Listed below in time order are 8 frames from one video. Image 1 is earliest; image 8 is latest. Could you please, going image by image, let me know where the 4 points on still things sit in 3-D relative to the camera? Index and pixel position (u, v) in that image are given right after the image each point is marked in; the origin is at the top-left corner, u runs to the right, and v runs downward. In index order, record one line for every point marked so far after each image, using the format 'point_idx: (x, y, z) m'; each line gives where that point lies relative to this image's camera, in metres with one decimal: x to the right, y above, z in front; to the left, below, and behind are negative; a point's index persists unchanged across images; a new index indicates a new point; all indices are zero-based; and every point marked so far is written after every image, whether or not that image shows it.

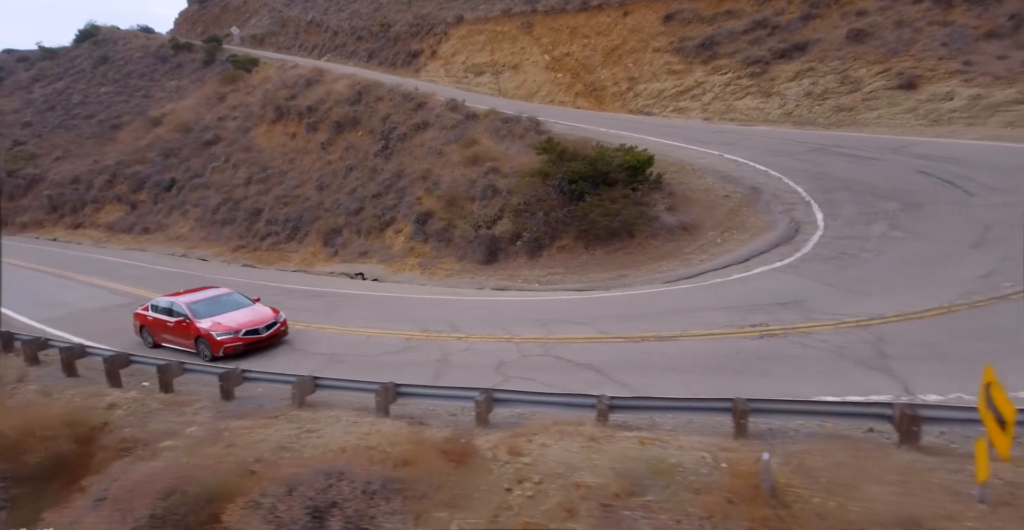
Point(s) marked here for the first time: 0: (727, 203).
0: (+6.6, +1.9, +17.9) m
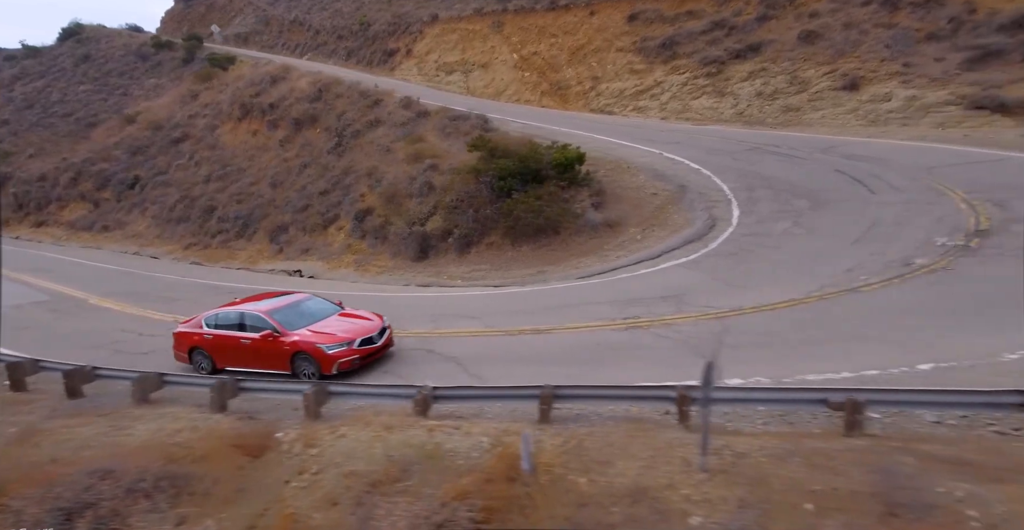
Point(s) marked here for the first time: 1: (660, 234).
0: (+4.5, +2.0, +18.2) m
1: (+4.1, +0.9, +16.0) m
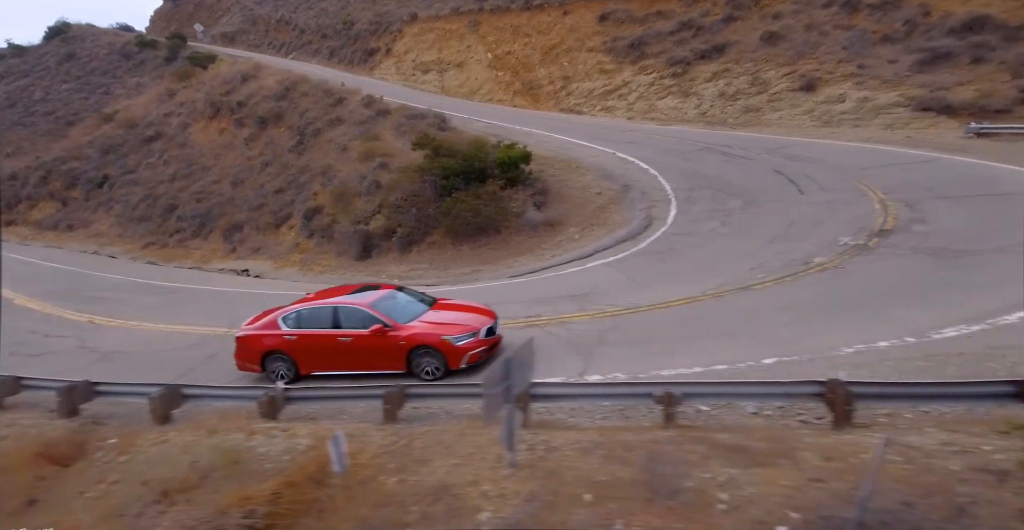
0: (+2.7, +2.0, +18.2) m
1: (+2.4, +0.9, +16.1) m
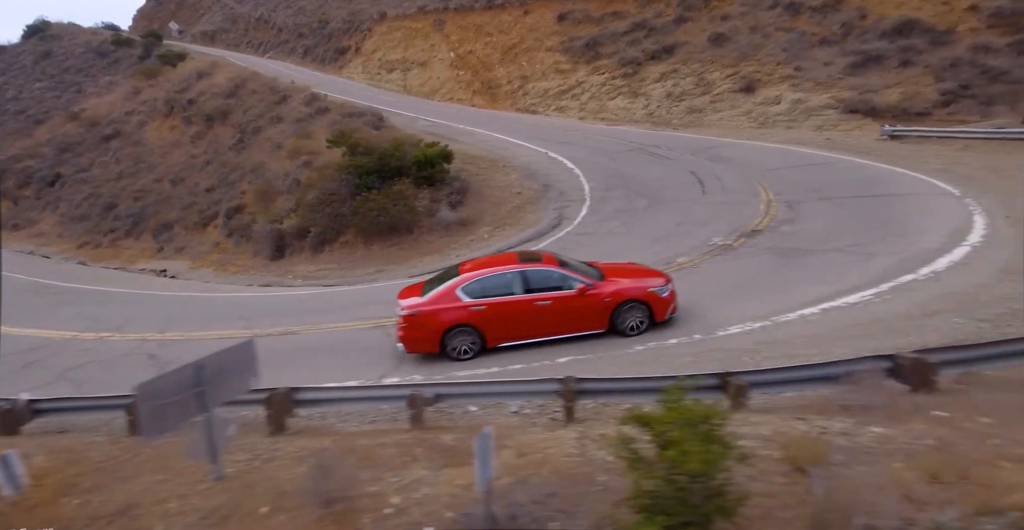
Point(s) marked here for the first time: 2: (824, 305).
0: (+0.1, +2.0, +18.2) m
1: (-0.1, +0.9, +16.0) m
2: (+3.7, -0.5, +6.8) m
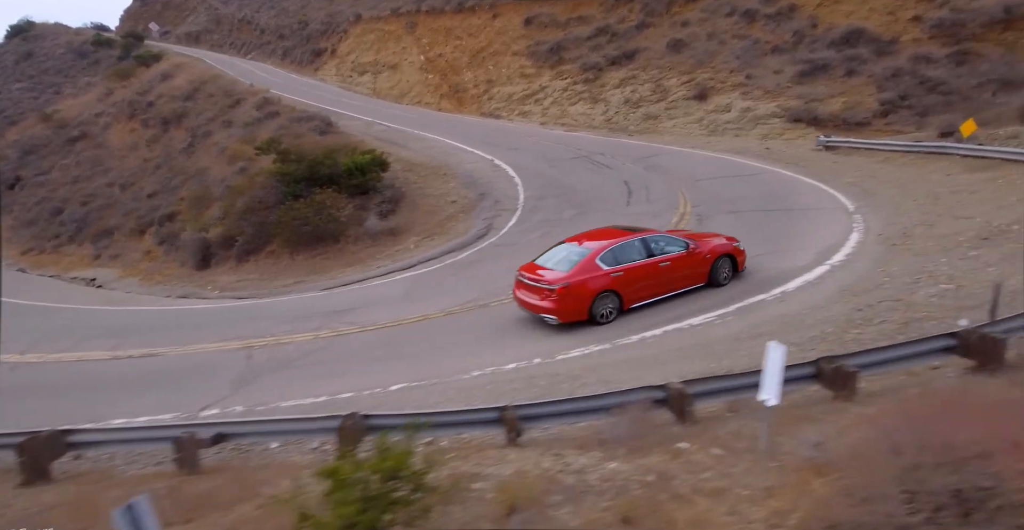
0: (-2.0, +1.8, +18.1) m
1: (-2.1, +0.6, +15.9) m
2: (+1.9, -0.7, +6.8) m
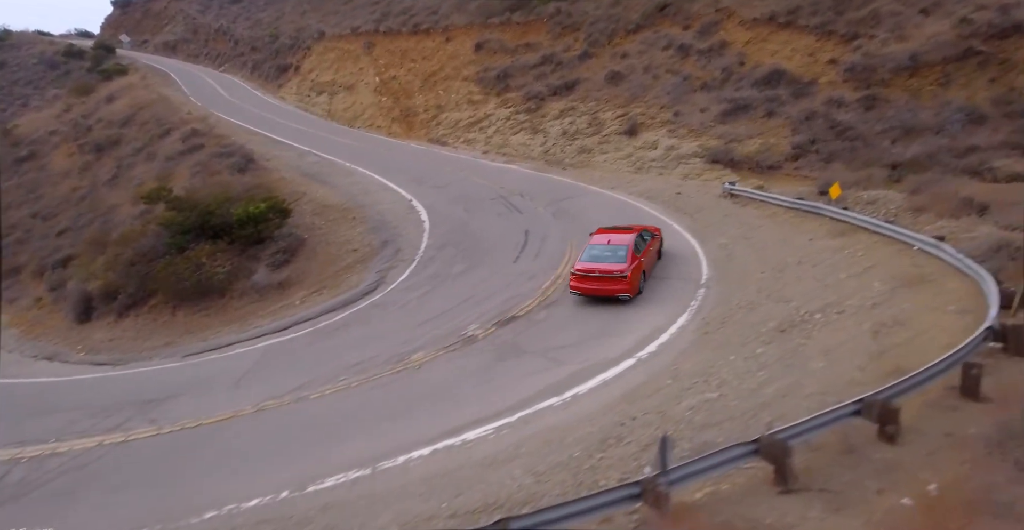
0: (-5.1, +0.2, +17.9) m
1: (-5.1, -0.9, +15.7) m
2: (-0.8, -2.1, +6.7) m
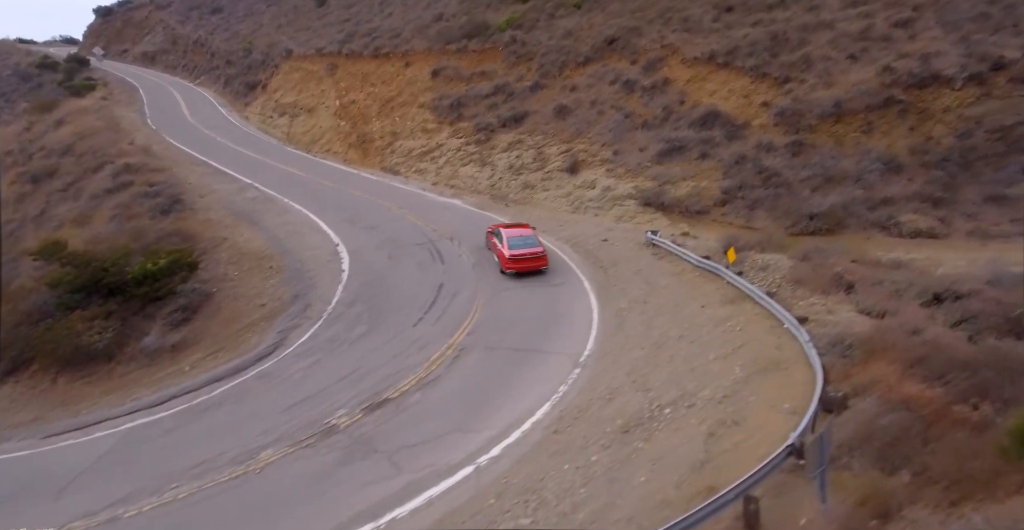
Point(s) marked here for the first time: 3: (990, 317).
0: (-7.7, -1.5, +17.4) m
1: (-7.7, -2.5, +15.2) m
2: (-3.1, -3.5, +6.4) m
3: (+8.0, -0.9, +10.0) m
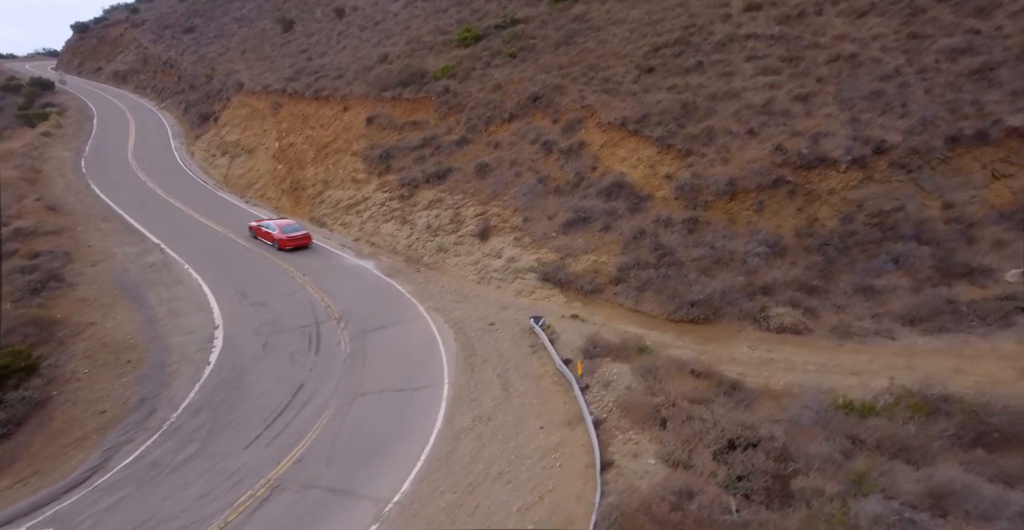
0: (-11.8, -4.4, +16.6) m
1: (-11.7, -5.3, +14.3) m
2: (-6.7, -6.0, +5.7) m
3: (+4.3, -3.6, +9.9) m
